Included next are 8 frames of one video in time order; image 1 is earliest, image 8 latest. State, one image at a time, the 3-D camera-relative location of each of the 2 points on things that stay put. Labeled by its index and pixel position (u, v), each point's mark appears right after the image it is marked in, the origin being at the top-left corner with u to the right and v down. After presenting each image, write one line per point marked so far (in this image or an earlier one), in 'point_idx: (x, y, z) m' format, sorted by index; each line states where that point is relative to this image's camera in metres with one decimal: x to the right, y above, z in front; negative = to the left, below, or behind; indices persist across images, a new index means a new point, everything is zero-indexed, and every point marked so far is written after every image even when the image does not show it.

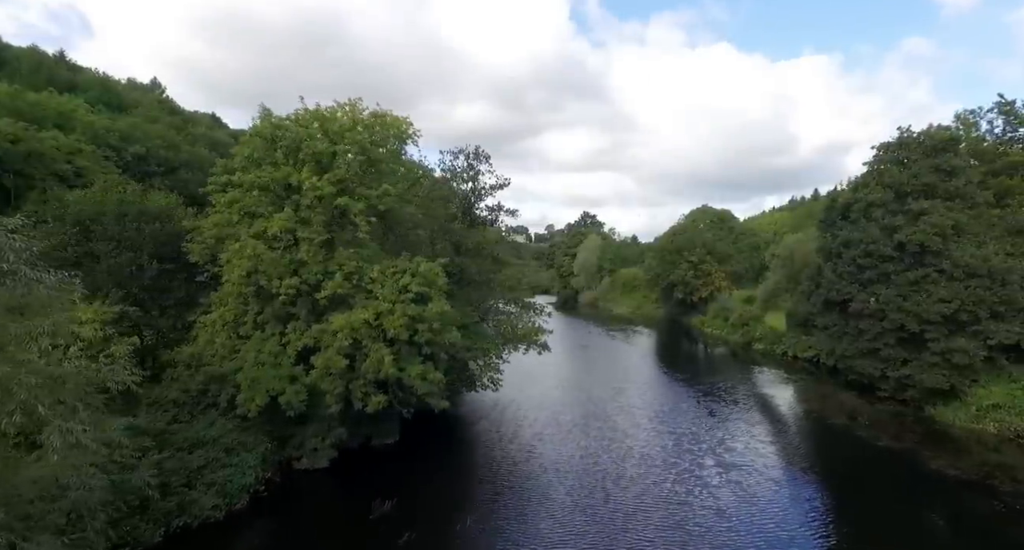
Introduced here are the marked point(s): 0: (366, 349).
0: (-4.3, -2.1, +17.9) m
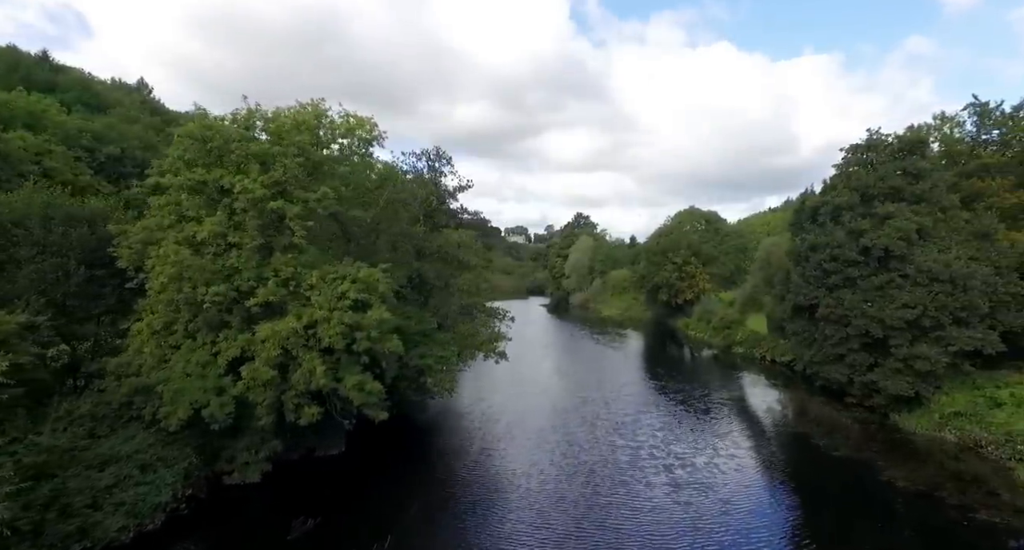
0: (-5.9, -2.3, +17.2) m
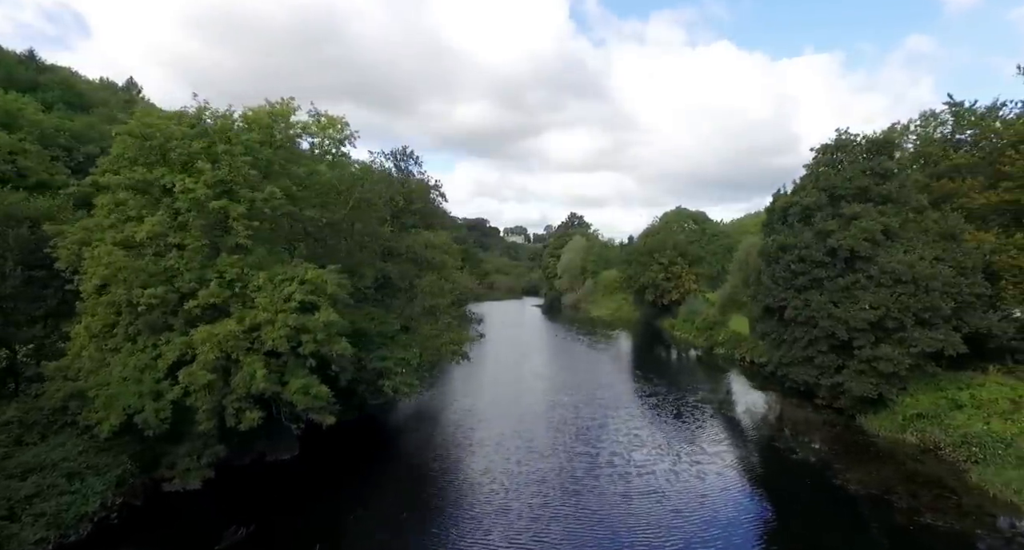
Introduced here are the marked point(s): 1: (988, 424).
0: (-7.4, -2.4, +16.8) m
1: (+15.3, -4.8, +19.9) m
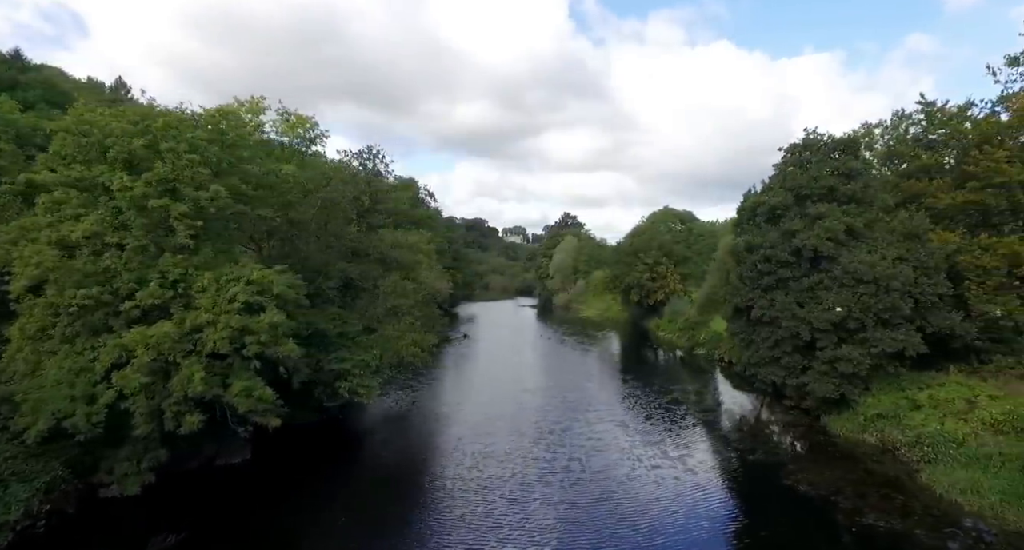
0: (-8.9, -2.4, +16.4) m
1: (+13.8, -4.8, +19.9) m
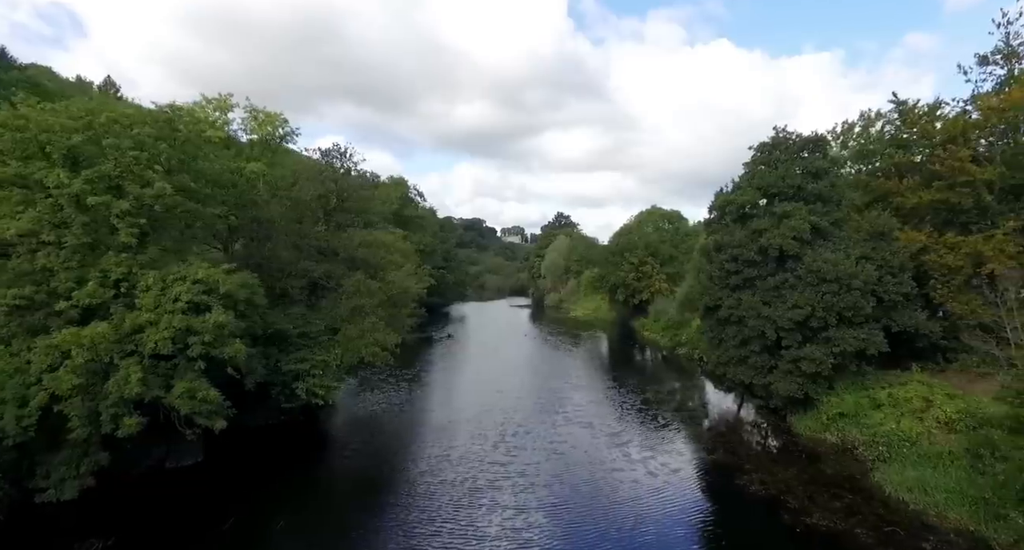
0: (-10.3, -2.3, +16.1) m
1: (+12.4, -4.7, +19.8) m
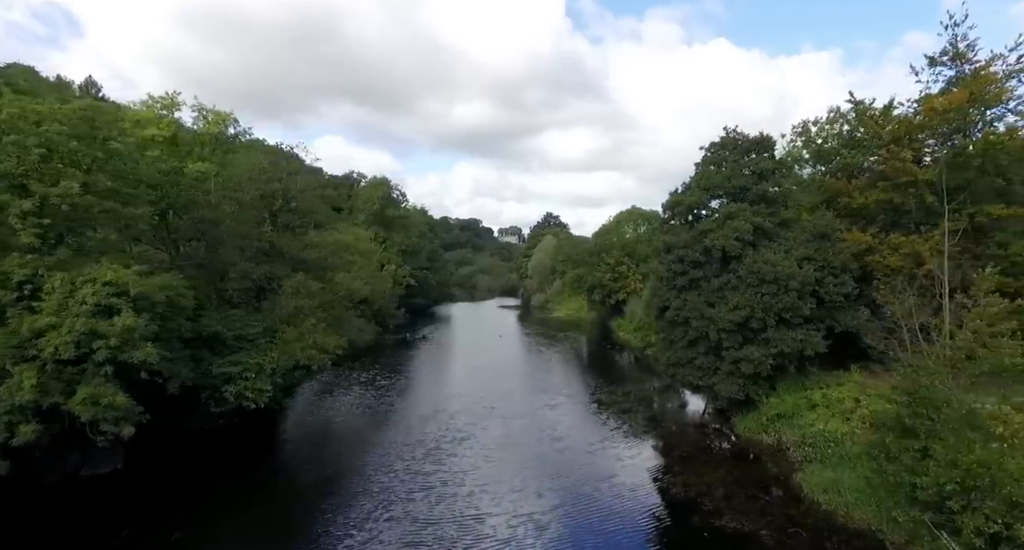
0: (-12.5, -2.4, +15.5) m
1: (+10.0, -4.7, +19.7) m
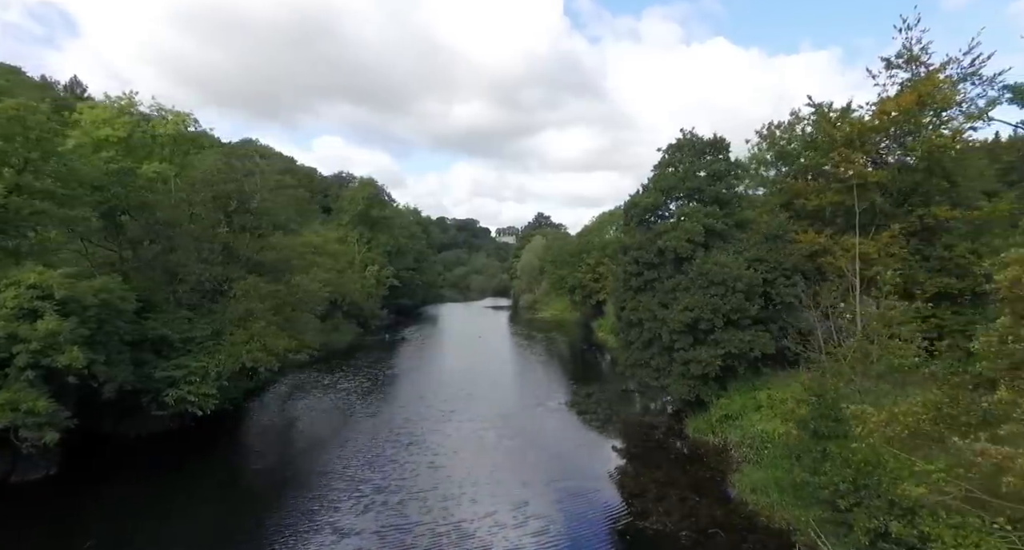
0: (-14.3, -2.5, +15.1) m
1: (+8.1, -4.8, +19.7) m
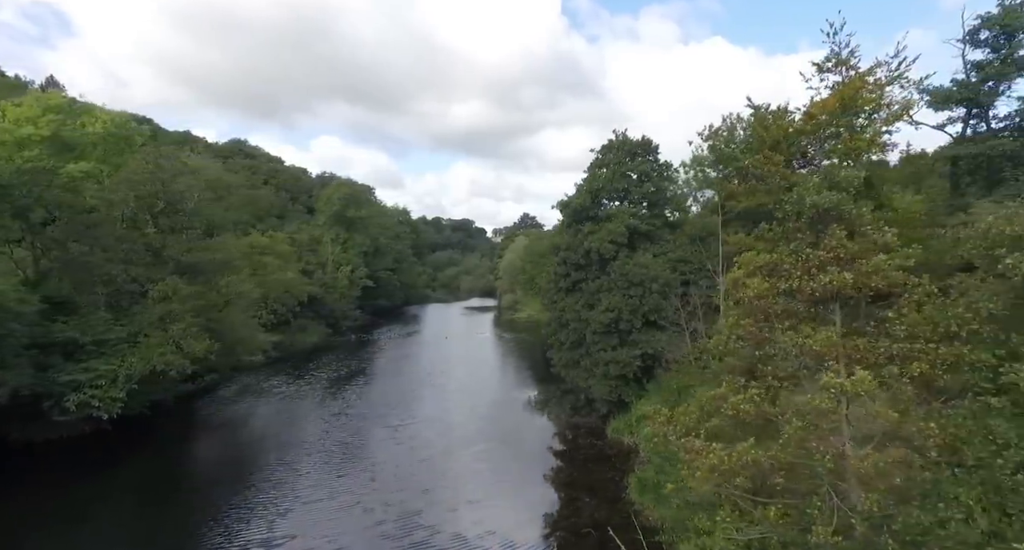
0: (-17.2, -2.5, +14.5) m
1: (+5.1, -4.8, +19.8) m
